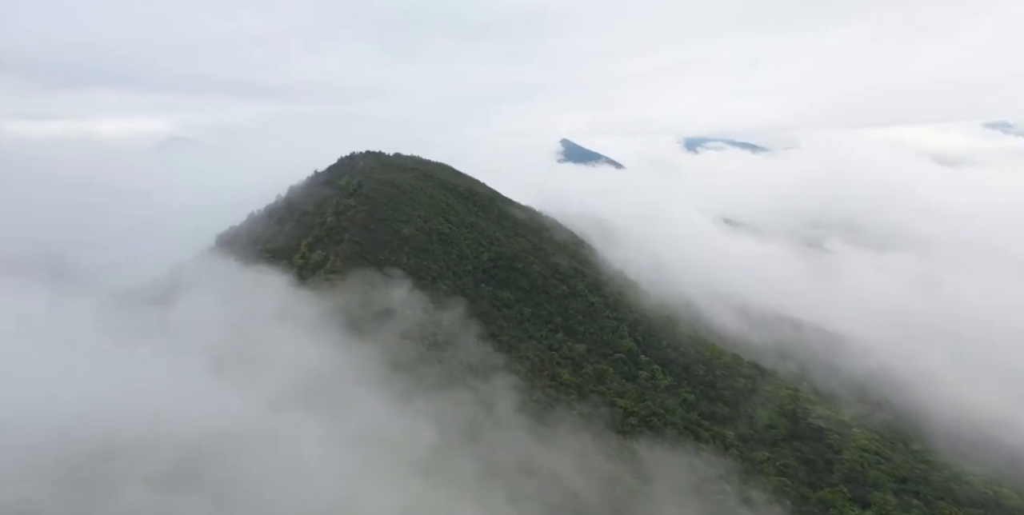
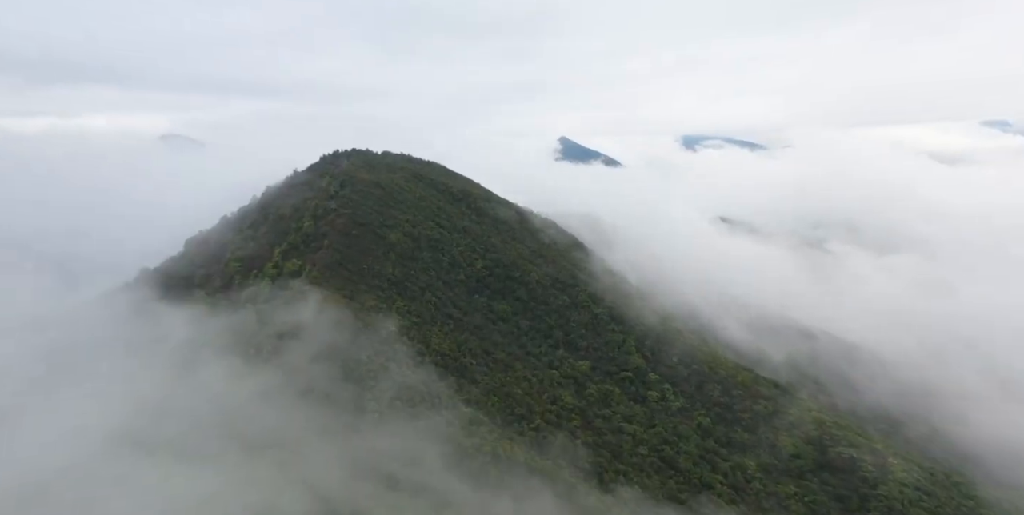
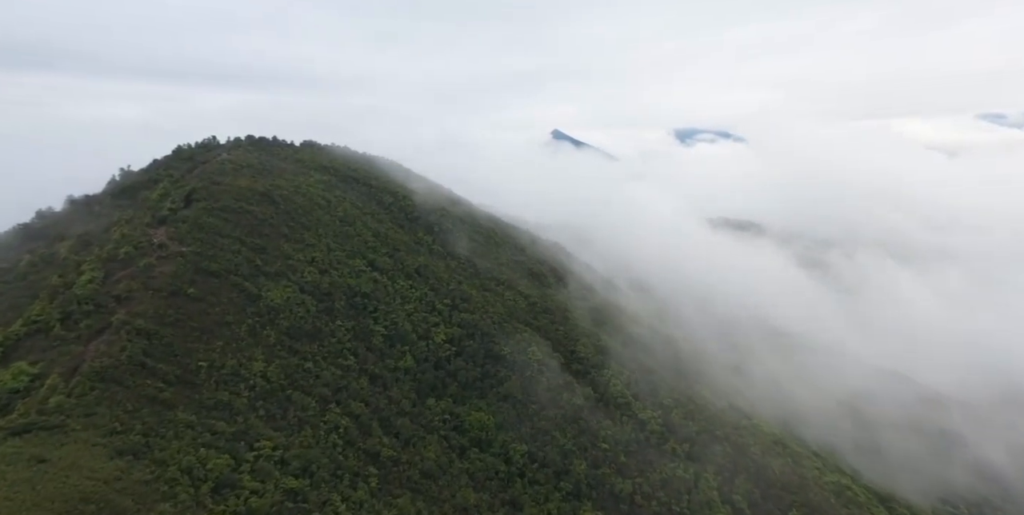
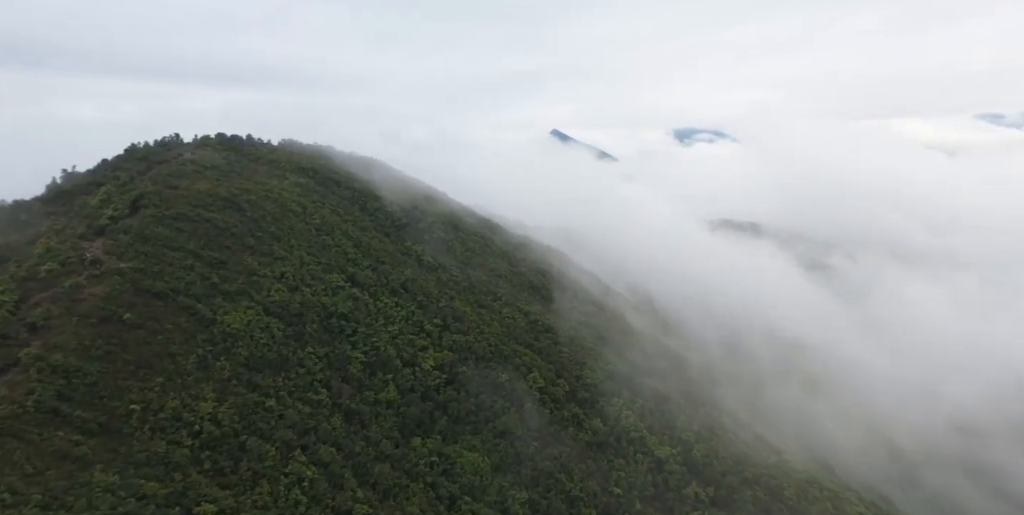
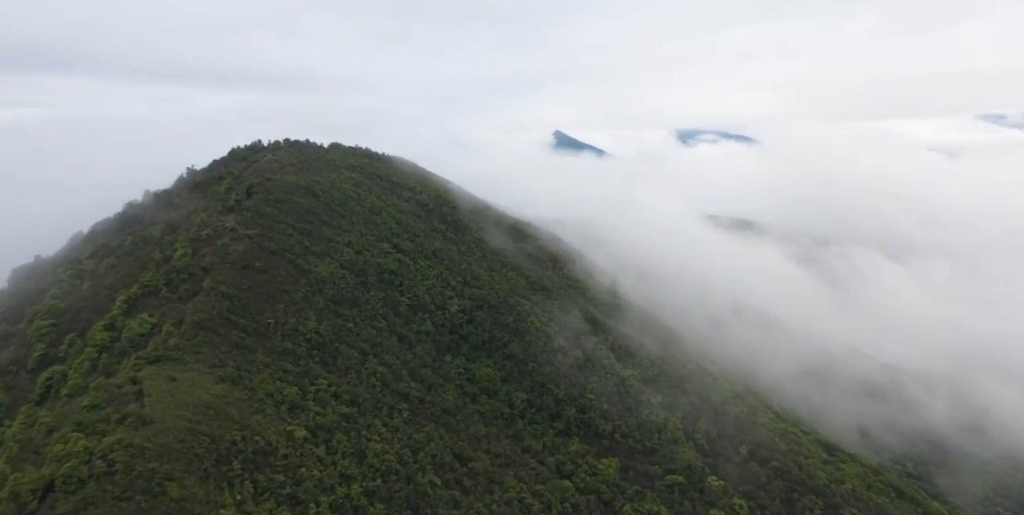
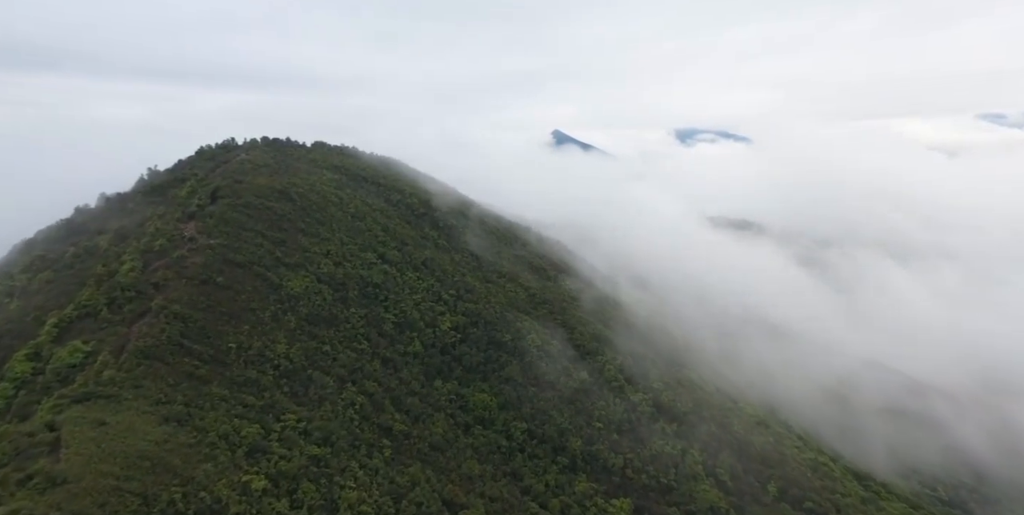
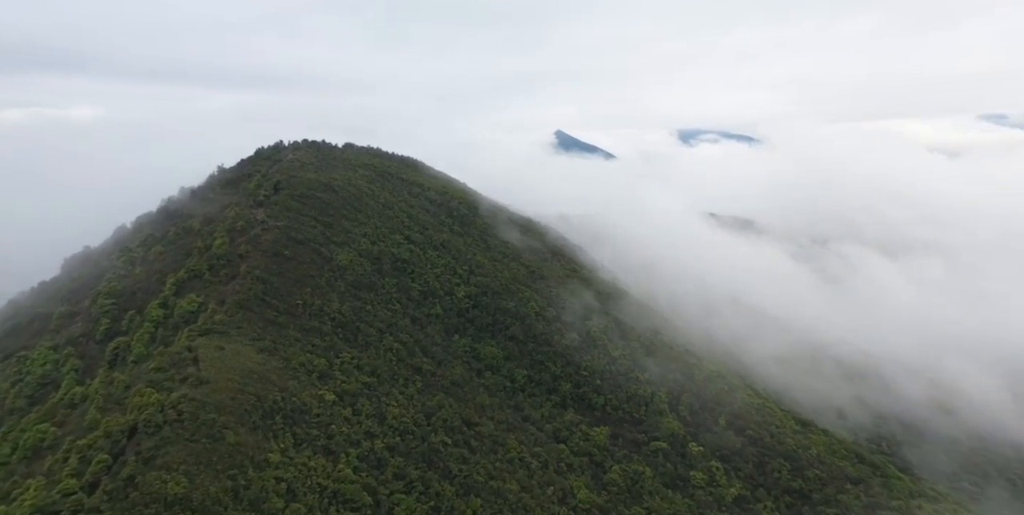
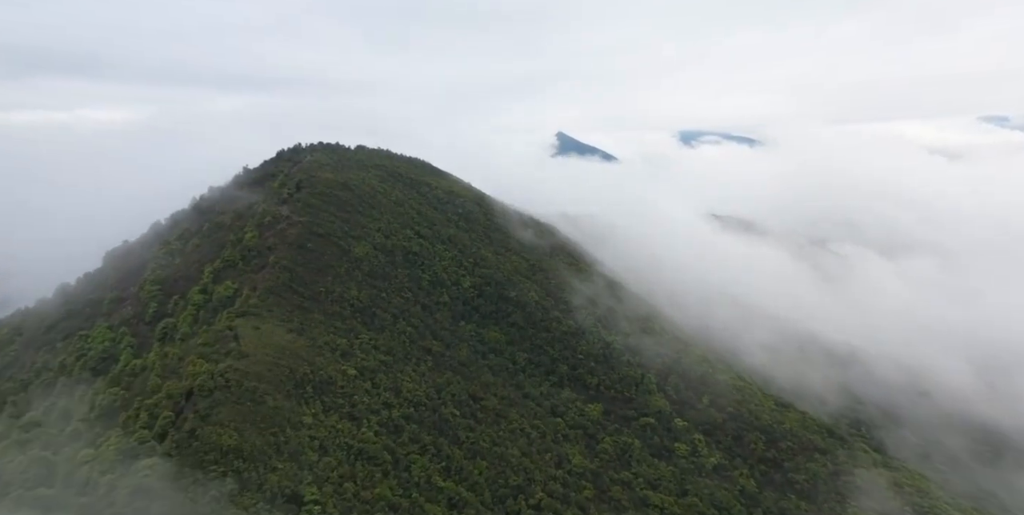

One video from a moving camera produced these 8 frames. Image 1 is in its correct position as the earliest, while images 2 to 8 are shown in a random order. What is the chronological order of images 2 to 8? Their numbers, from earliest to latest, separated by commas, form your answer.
2, 8, 7, 5, 6, 3, 4
